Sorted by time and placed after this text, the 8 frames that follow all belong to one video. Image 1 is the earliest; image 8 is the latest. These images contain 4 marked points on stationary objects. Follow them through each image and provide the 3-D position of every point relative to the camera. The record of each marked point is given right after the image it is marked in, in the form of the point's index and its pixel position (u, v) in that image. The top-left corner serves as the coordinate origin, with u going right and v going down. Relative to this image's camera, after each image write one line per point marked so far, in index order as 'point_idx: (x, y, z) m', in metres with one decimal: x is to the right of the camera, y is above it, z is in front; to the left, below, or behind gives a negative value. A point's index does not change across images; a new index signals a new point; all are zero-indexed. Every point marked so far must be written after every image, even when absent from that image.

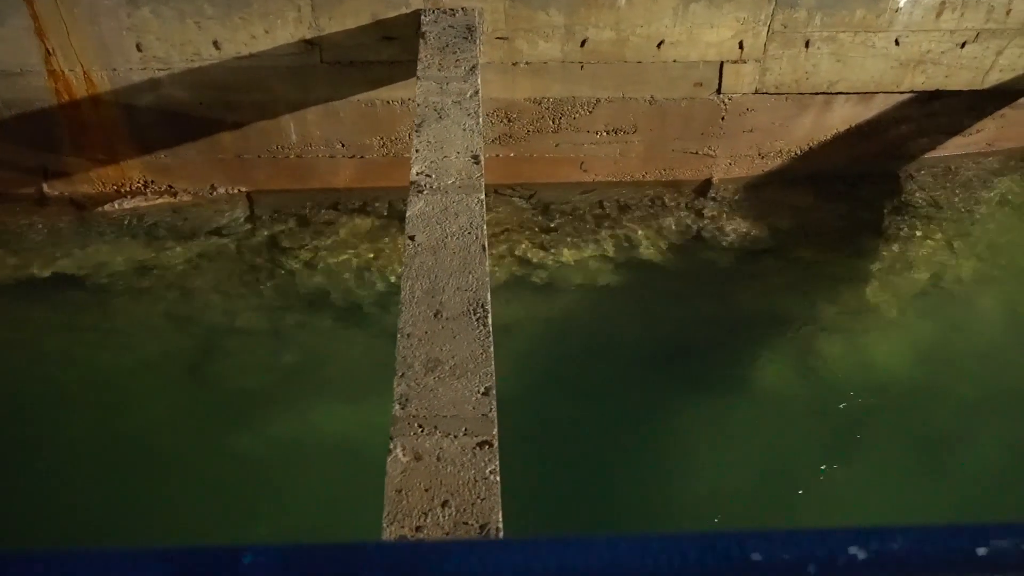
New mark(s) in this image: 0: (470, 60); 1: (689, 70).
0: (-0.2, +1.1, +4.1) m
1: (+1.1, +1.3, +4.9) m
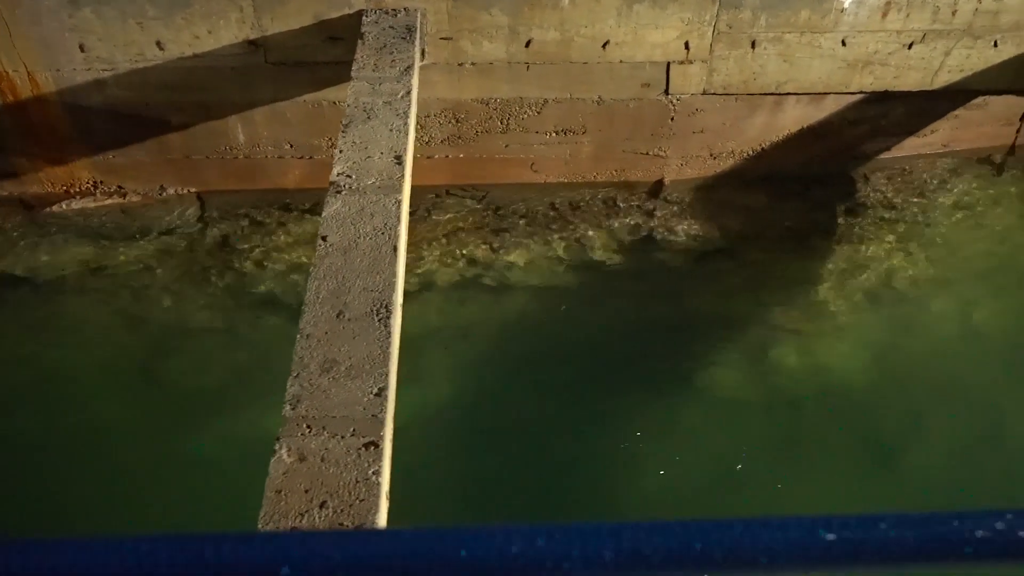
0: (-0.5, +1.1, +4.1) m
1: (+0.7, +1.3, +4.9) m
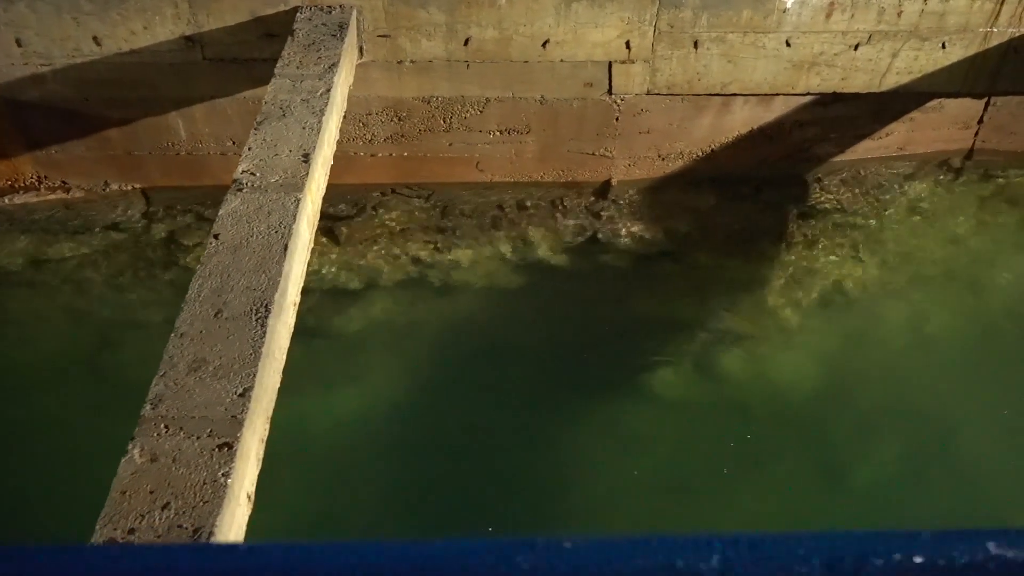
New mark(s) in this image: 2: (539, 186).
0: (-0.9, +1.1, +4.1) m
1: (+0.4, +1.3, +4.9) m
2: (+0.2, +0.7, +5.6) m
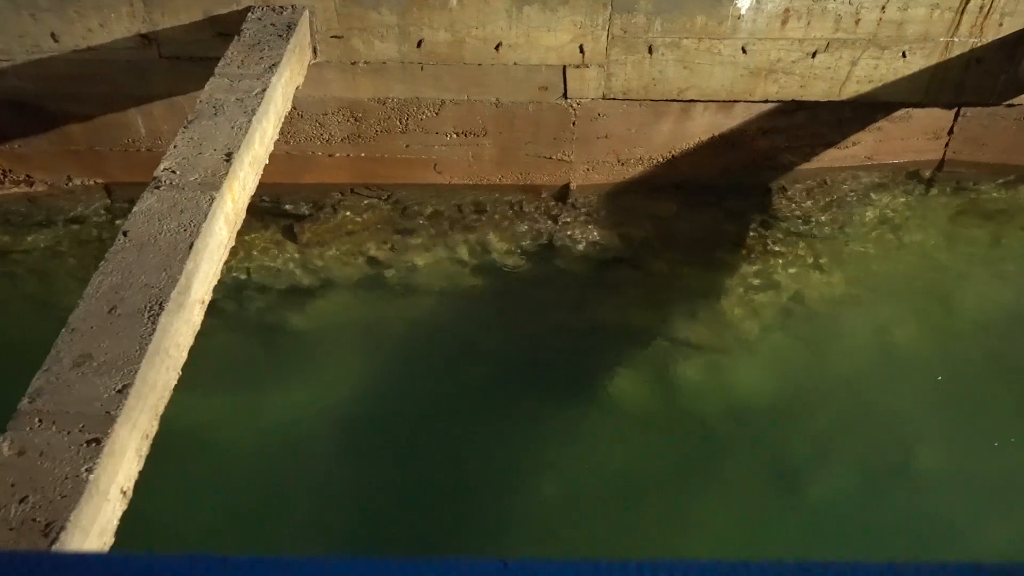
0: (-1.2, +1.1, +4.1) m
1: (+0.1, +1.3, +4.9) m
2: (-0.1, +0.7, +5.6) m
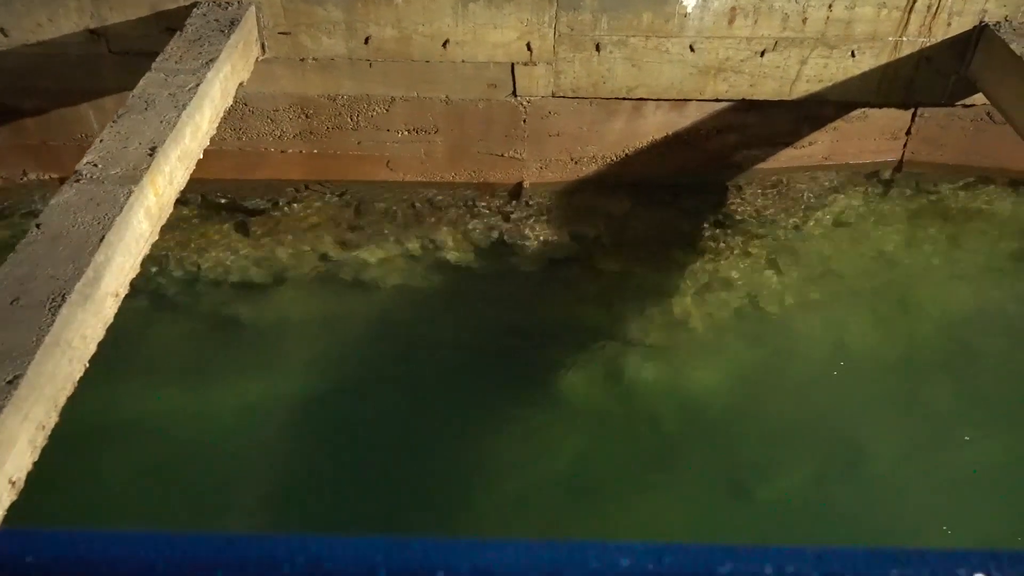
0: (-1.5, +1.2, +4.1) m
1: (-0.2, +1.3, +4.9) m
2: (-0.4, +0.7, +5.6) m
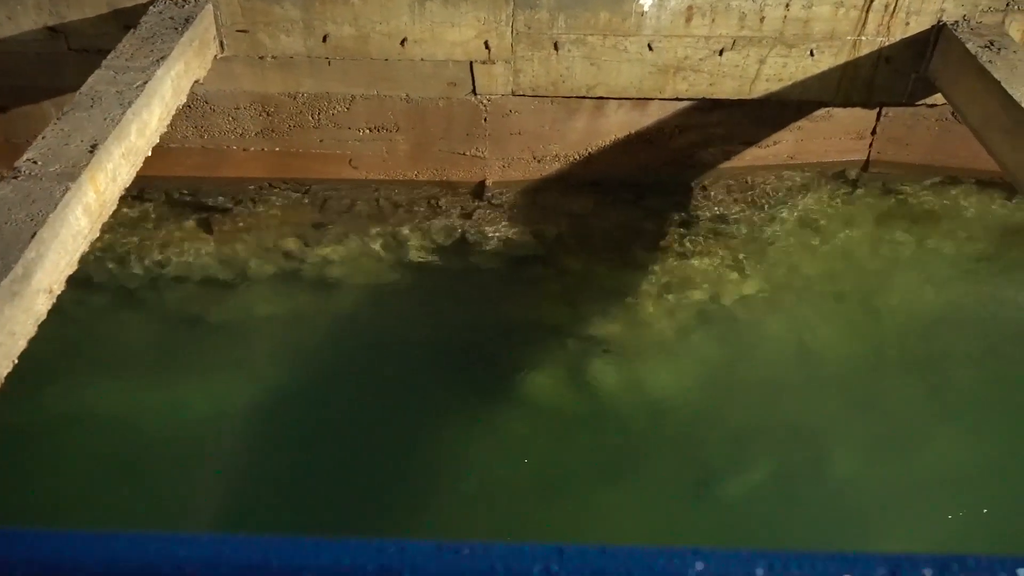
0: (-1.7, +1.2, +4.1) m
1: (-0.4, +1.3, +4.9) m
2: (-0.6, +0.7, +5.6) m
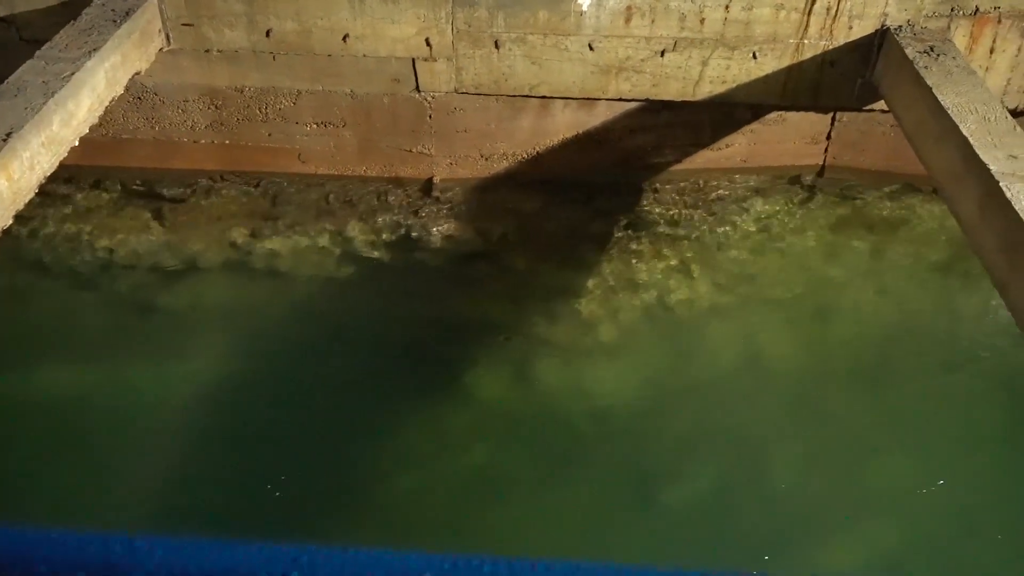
0: (-2.1, +1.2, +4.2) m
1: (-0.8, +1.3, +4.9) m
2: (-1.0, +0.7, +5.6) m
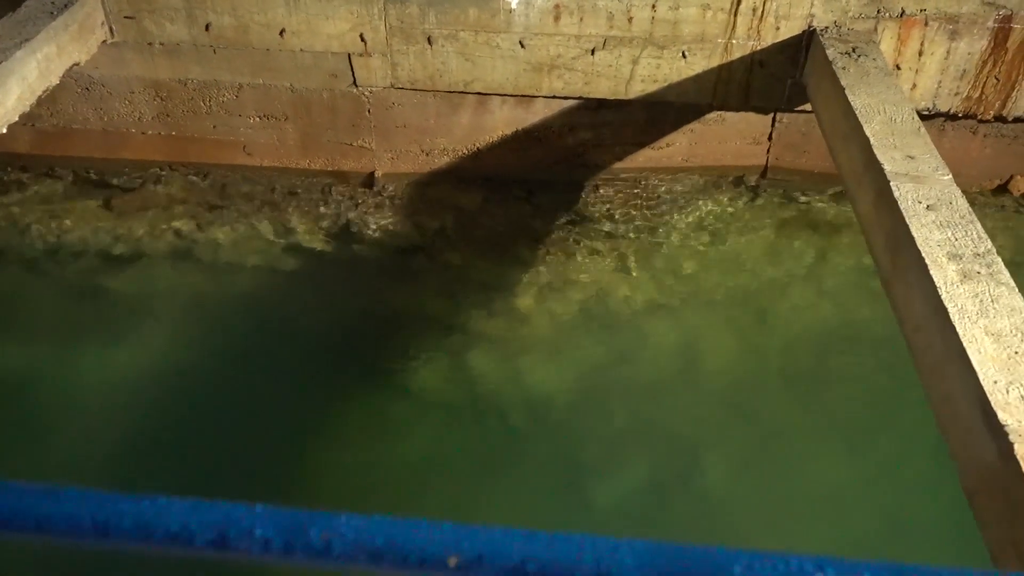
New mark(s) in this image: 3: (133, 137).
0: (-2.5, +1.3, +4.3) m
1: (-1.2, +1.4, +5.0) m
2: (-1.4, +0.8, +5.7) m
3: (-2.5, +1.0, +5.6) m
